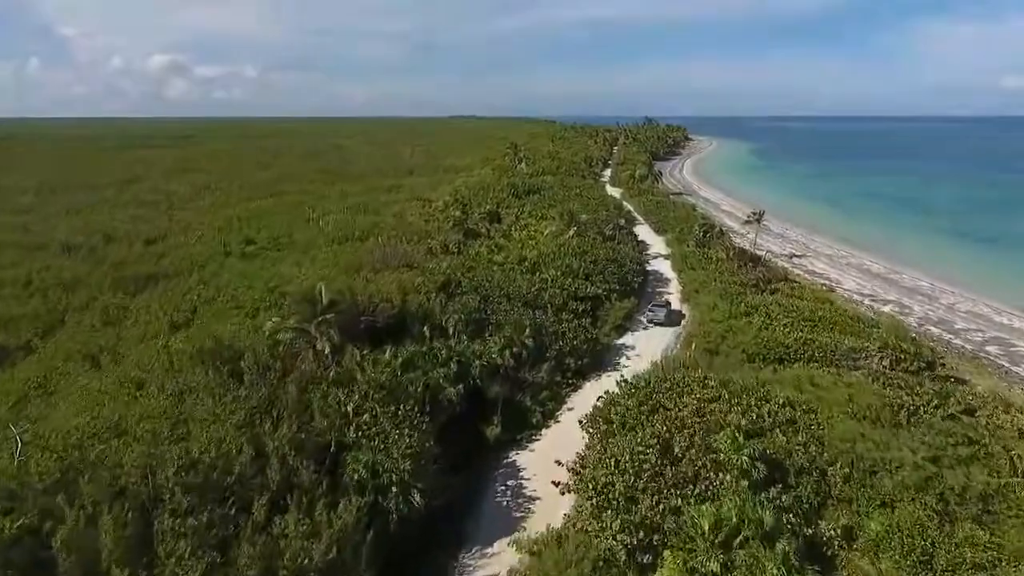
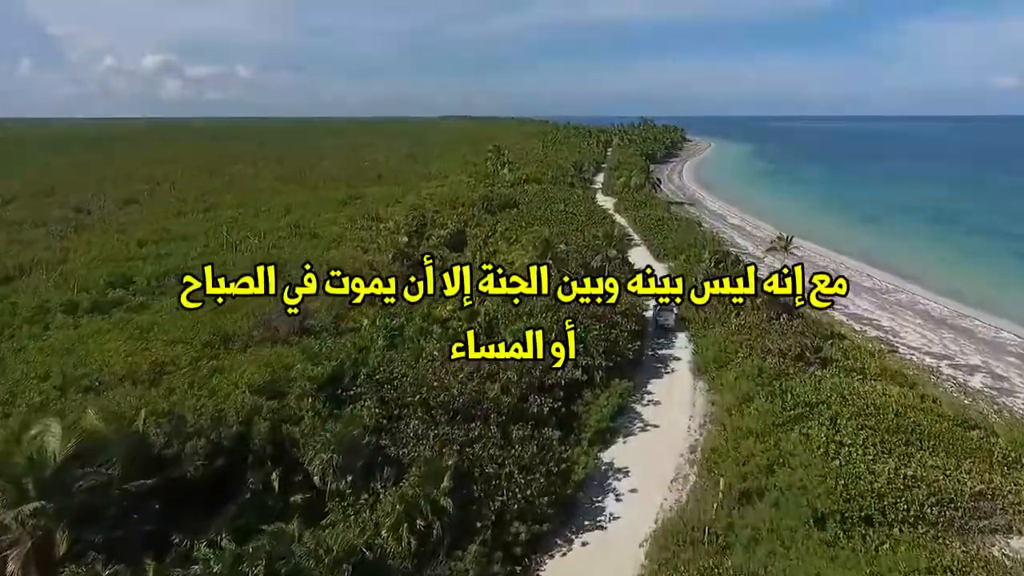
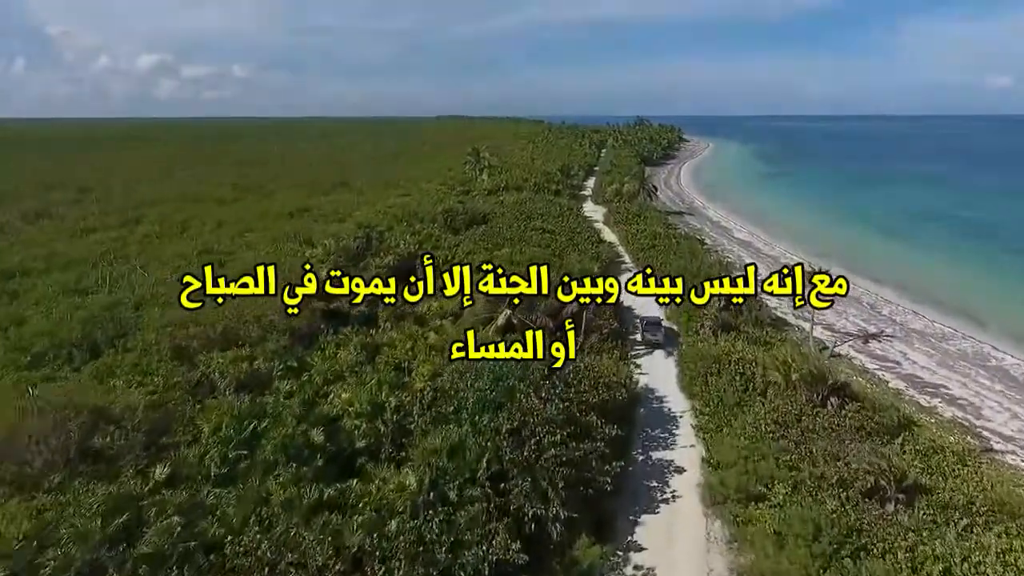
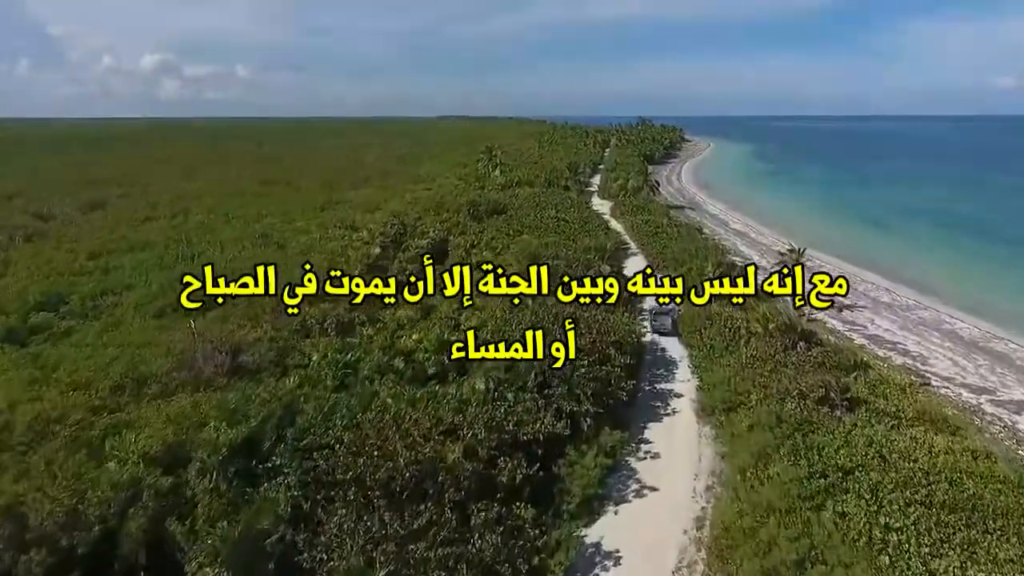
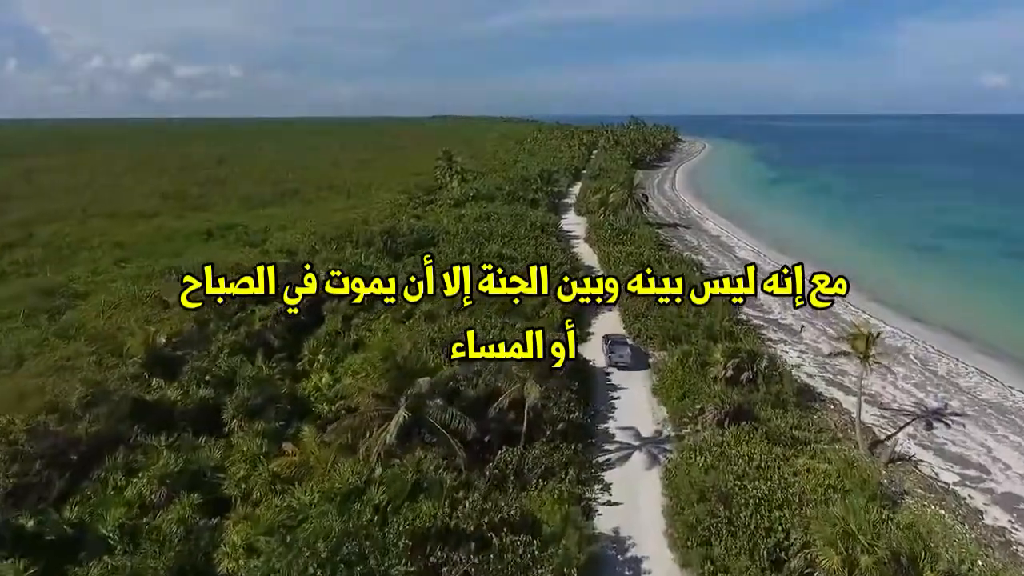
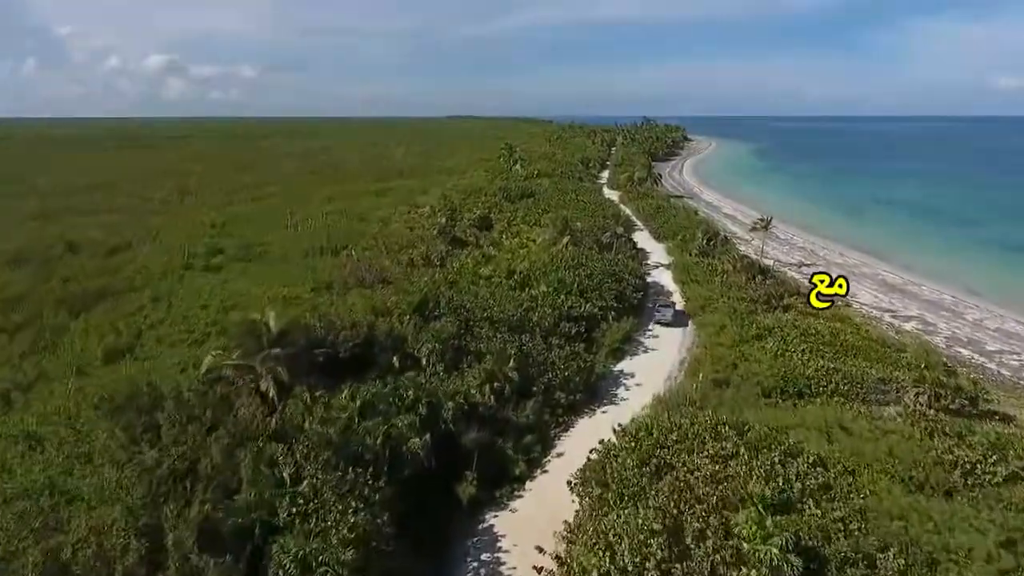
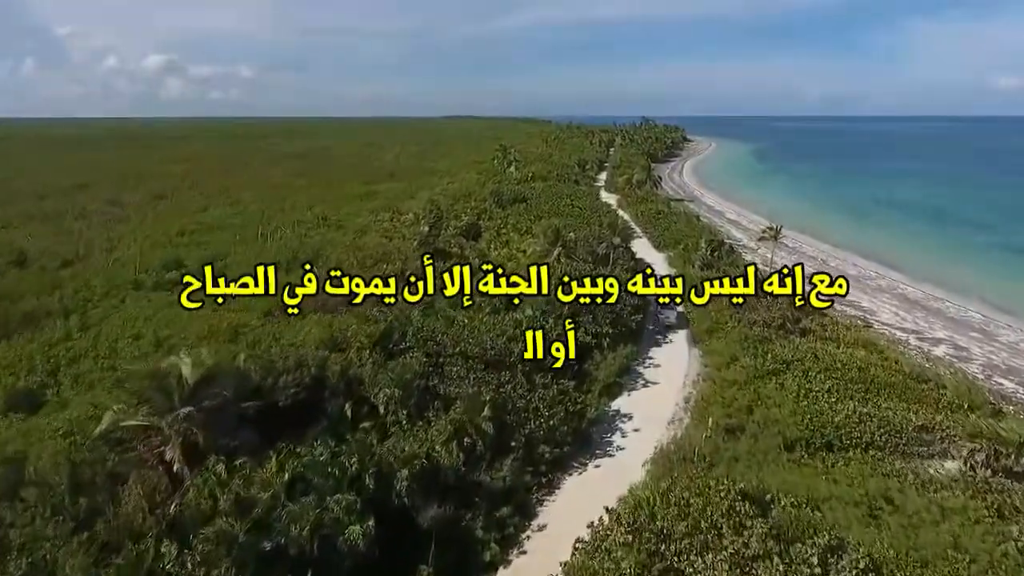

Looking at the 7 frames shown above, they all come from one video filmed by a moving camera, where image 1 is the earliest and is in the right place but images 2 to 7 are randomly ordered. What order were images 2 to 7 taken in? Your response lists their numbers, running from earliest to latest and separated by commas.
6, 7, 2, 4, 3, 5
